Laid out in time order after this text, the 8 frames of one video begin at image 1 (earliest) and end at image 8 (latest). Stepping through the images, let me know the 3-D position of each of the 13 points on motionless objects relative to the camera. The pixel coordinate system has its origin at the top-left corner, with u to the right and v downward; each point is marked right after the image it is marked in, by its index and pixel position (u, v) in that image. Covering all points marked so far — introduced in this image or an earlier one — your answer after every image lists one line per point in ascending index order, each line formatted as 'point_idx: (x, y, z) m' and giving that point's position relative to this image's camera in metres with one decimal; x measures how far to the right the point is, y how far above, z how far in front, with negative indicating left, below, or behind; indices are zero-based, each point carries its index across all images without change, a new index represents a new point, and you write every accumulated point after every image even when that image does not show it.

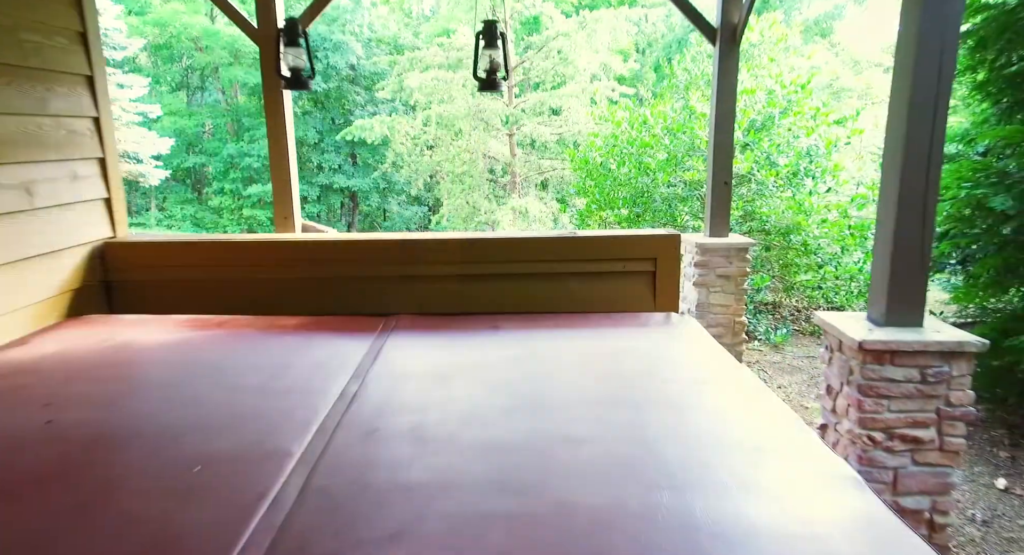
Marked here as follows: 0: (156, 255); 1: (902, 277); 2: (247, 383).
0: (-1.4, +0.1, +2.3) m
1: (+1.6, 0.0, +2.3) m
2: (-0.8, -0.3, +1.7) m
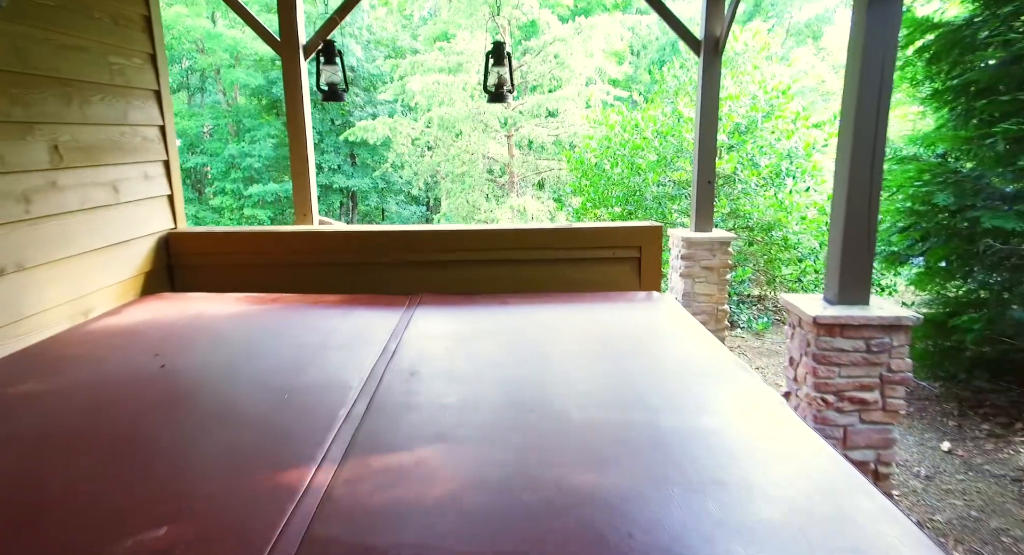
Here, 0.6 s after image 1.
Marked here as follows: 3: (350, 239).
0: (-1.4, +0.2, +2.7) m
1: (+1.6, +0.1, +2.7) m
2: (-0.7, -0.2, +2.1) m
3: (-0.7, +0.2, +2.7) m
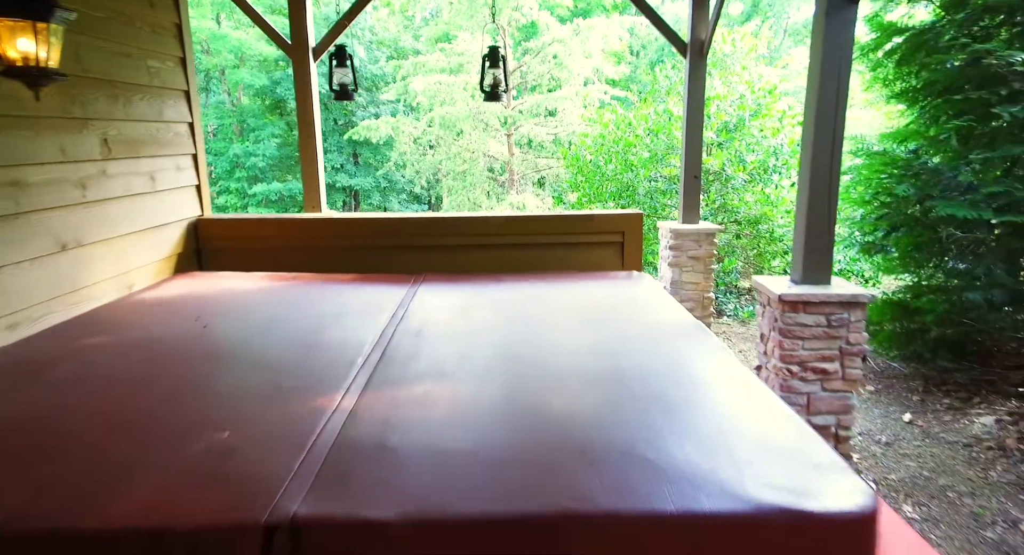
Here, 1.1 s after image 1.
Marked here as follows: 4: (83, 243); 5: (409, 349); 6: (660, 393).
0: (-1.4, +0.2, +3.0) m
1: (+1.5, +0.2, +3.0) m
2: (-0.8, -0.1, +2.3) m
3: (-0.8, +0.3, +3.0) m
4: (-1.6, +0.1, +2.2) m
5: (-0.3, -0.2, +1.9) m
6: (+0.4, -0.3, +1.6) m
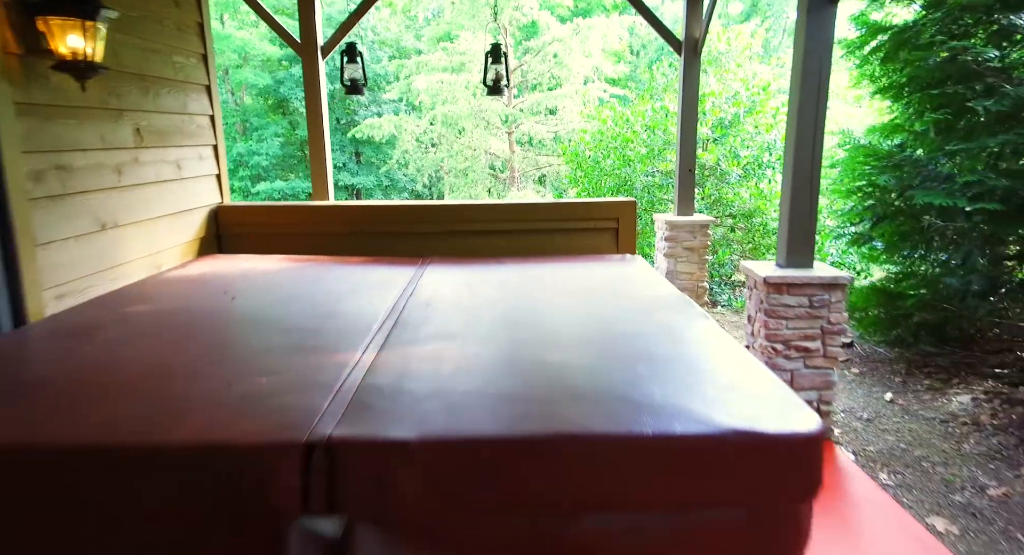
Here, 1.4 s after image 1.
0: (-1.4, +0.3, +3.2) m
1: (+1.6, +0.3, +3.2) m
2: (-0.8, 0.0, +2.5) m
3: (-0.8, +0.4, +3.2) m
4: (-1.6, +0.2, +2.4) m
5: (-0.3, -0.1, +2.1) m
6: (+0.4, -0.2, +1.8) m
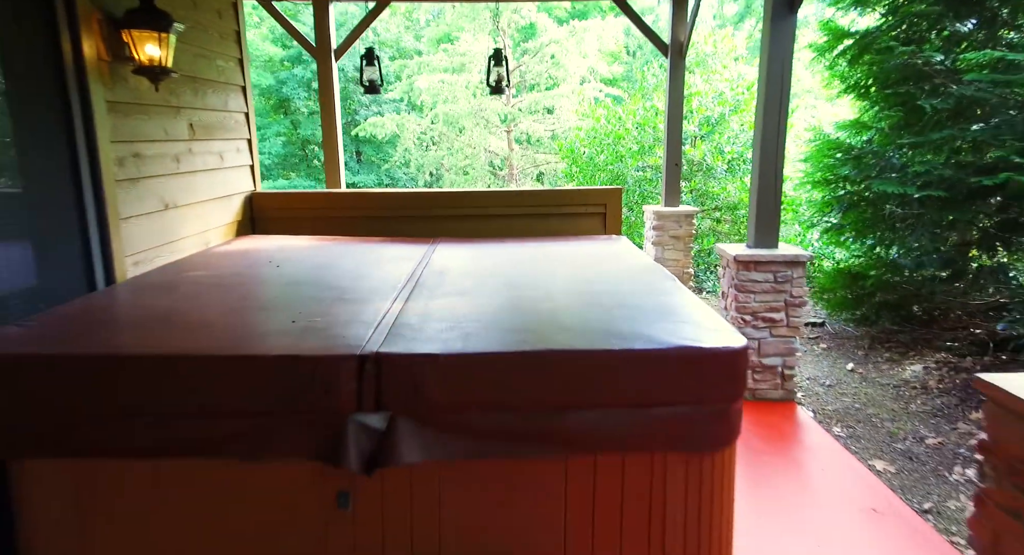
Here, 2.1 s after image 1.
0: (-1.4, +0.5, +3.6) m
1: (+1.5, +0.4, +3.6) m
2: (-0.8, +0.1, +3.0) m
3: (-0.8, +0.5, +3.6) m
4: (-1.6, +0.3, +2.8) m
5: (-0.3, 0.0, +2.5) m
6: (+0.4, -0.1, +2.2) m
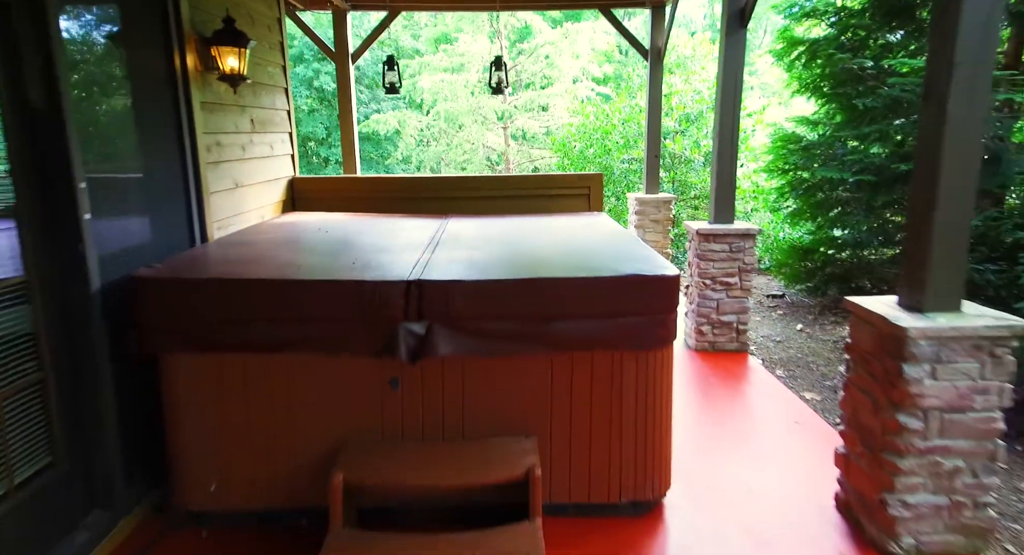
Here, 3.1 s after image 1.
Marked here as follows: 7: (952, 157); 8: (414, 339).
0: (-1.4, +0.7, +4.3) m
1: (+1.5, +0.6, +4.3) m
2: (-0.8, +0.3, +3.7) m
3: (-0.8, +0.7, +4.3) m
4: (-1.6, +0.6, +3.5) m
5: (-0.3, +0.2, +3.2) m
6: (+0.4, +0.1, +2.9) m
7: (+1.6, +0.4, +2.1) m
8: (-0.4, -0.2, +2.3) m
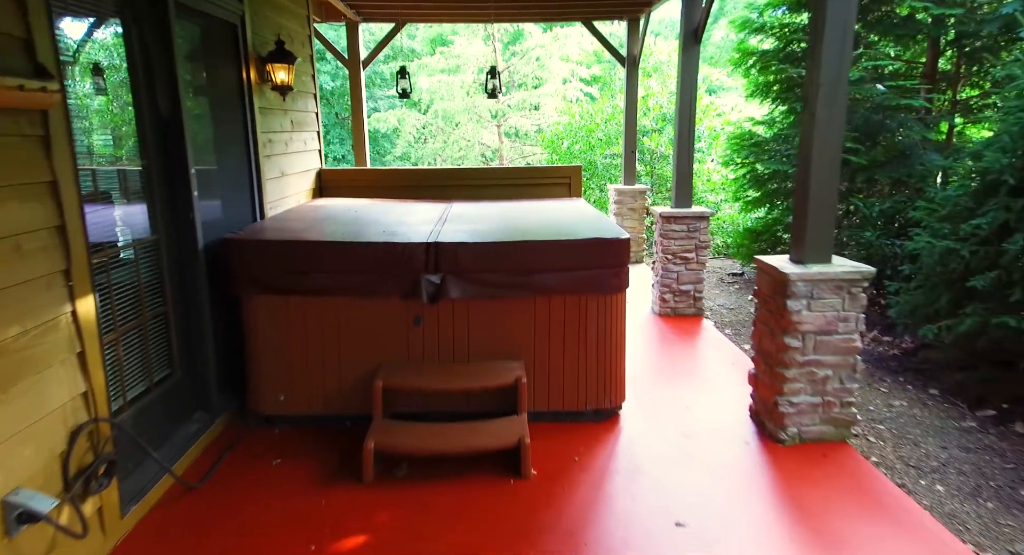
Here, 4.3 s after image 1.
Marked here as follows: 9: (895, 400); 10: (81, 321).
0: (-1.5, +0.9, +5.1) m
1: (+1.5, +0.8, +5.2) m
2: (-0.8, +0.5, +4.5) m
3: (-0.8, +0.9, +5.1) m
4: (-1.7, +0.8, +4.3) m
5: (-0.4, +0.4, +4.0) m
6: (+0.4, +0.3, +3.7) m
7: (+1.5, +0.6, +2.9) m
8: (-0.4, 0.0, +3.1) m
9: (+2.3, -0.7, +3.6) m
10: (-1.5, -0.2, +2.1) m
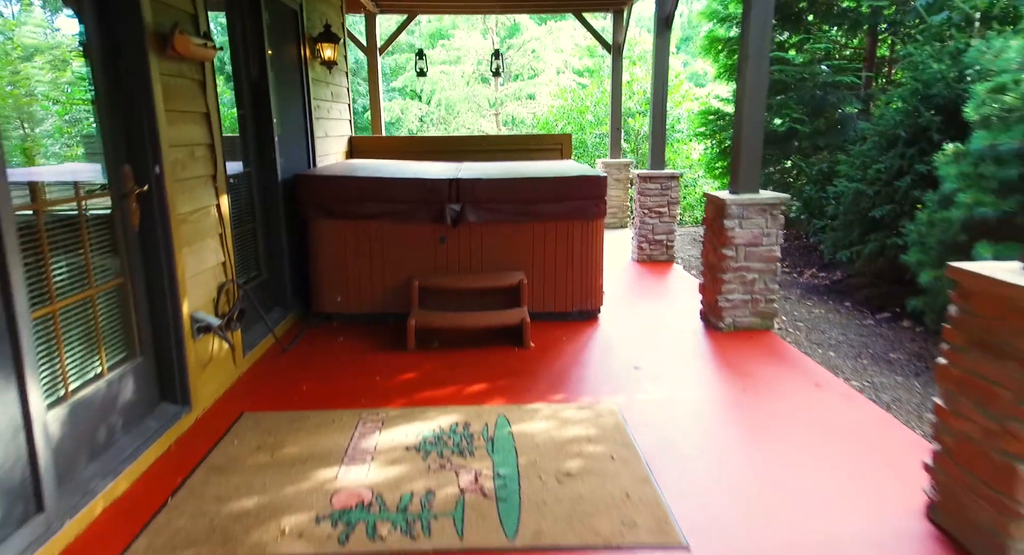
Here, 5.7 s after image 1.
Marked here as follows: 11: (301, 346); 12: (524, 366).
0: (-1.5, +1.4, +6.1) m
1: (+1.5, +1.3, +6.1) m
2: (-0.8, +1.0, +5.4) m
3: (-0.8, +1.4, +6.1) m
4: (-1.6, +1.3, +5.2) m
5: (-0.4, +0.9, +5.0) m
6: (+0.4, +0.8, +4.6) m
7: (+1.6, +1.1, +3.9) m
8: (-0.4, +0.5, +4.1) m
9: (+2.4, -0.2, +4.6) m
10: (-1.5, +0.3, +3.0) m
11: (-1.3, -0.4, +3.7) m
12: (+0.1, -0.5, +3.5) m
